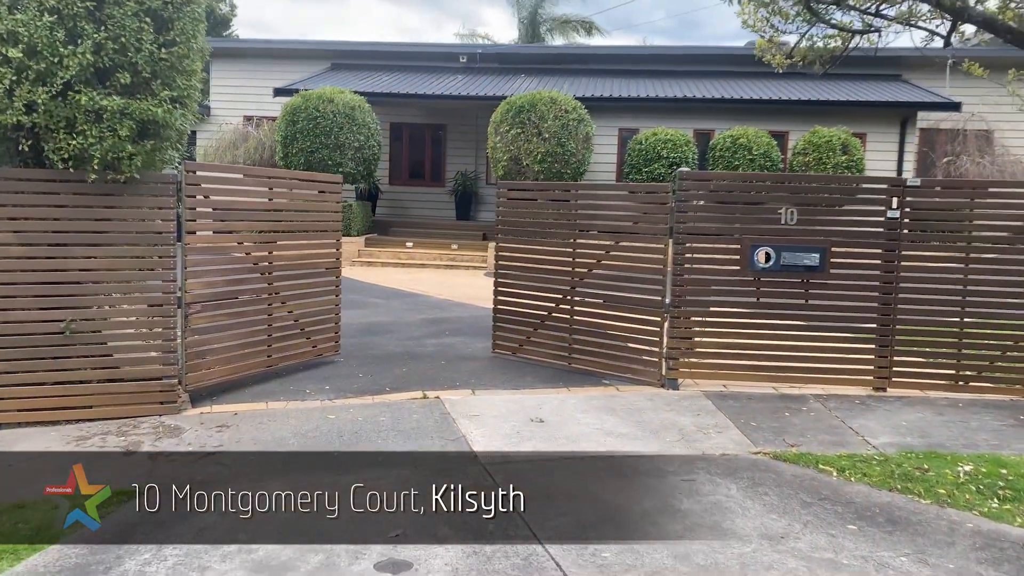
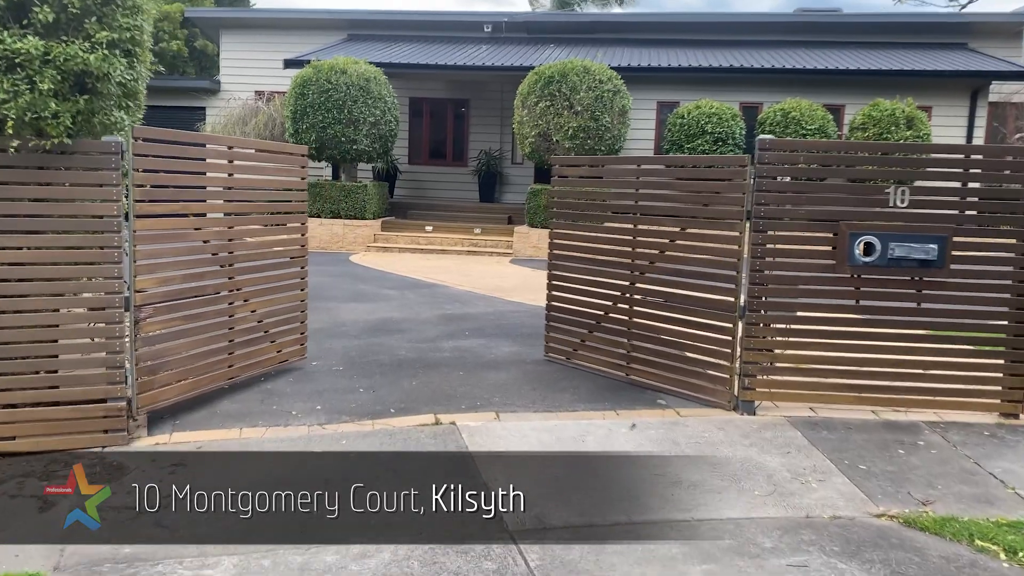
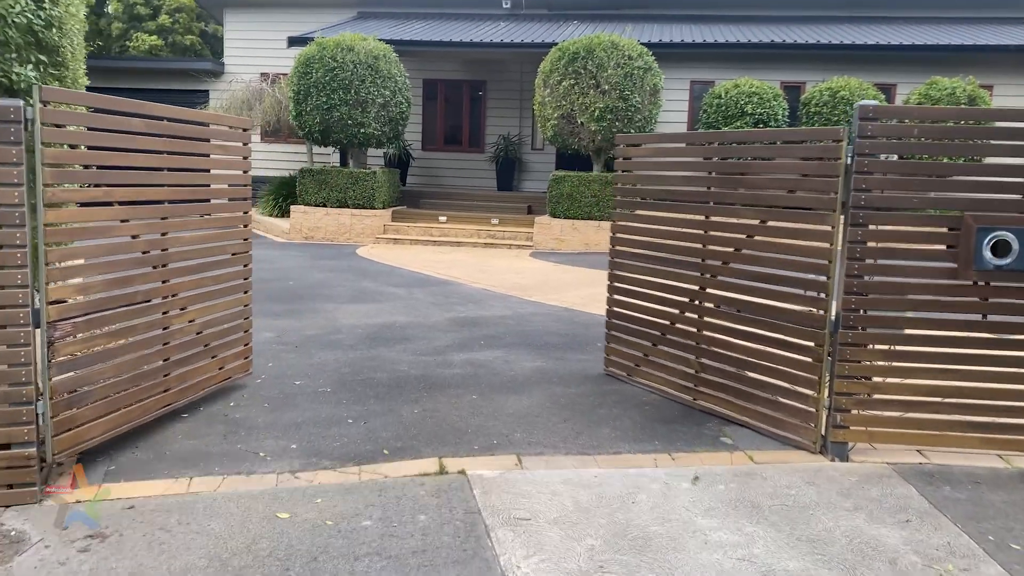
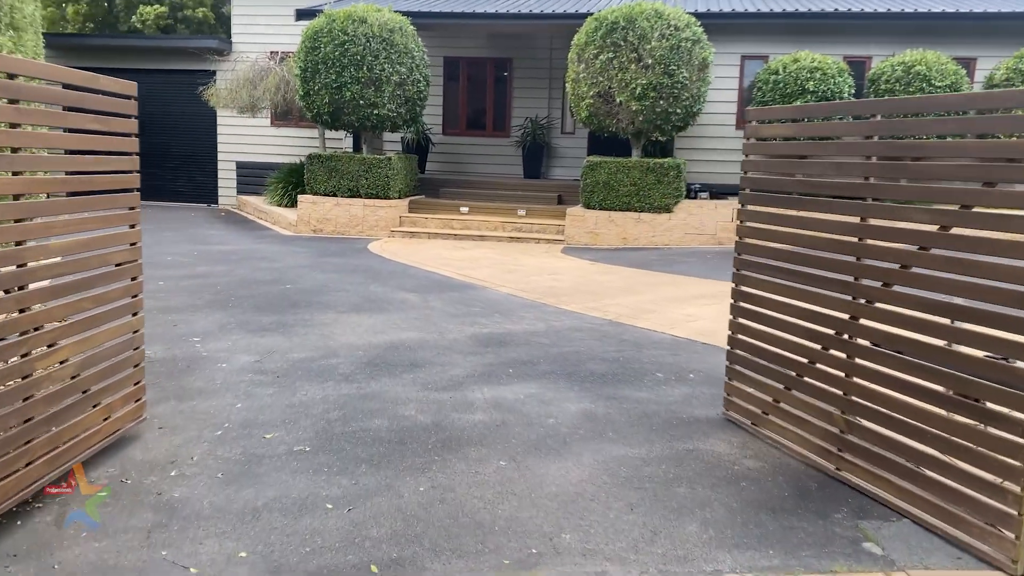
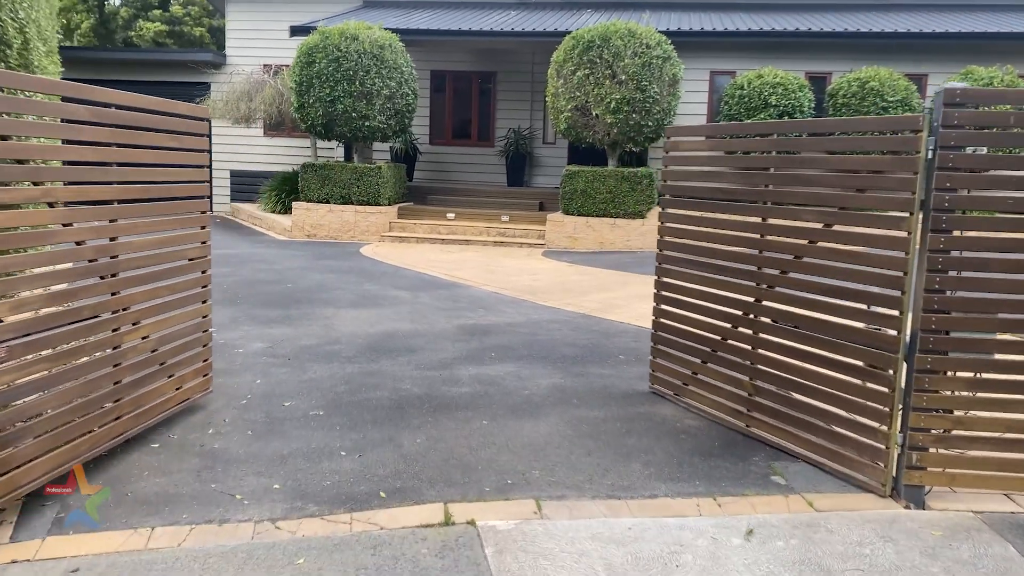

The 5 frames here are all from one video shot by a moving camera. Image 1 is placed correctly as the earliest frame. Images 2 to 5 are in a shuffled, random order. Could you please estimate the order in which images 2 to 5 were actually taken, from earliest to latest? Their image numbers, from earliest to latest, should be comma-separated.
2, 3, 5, 4
